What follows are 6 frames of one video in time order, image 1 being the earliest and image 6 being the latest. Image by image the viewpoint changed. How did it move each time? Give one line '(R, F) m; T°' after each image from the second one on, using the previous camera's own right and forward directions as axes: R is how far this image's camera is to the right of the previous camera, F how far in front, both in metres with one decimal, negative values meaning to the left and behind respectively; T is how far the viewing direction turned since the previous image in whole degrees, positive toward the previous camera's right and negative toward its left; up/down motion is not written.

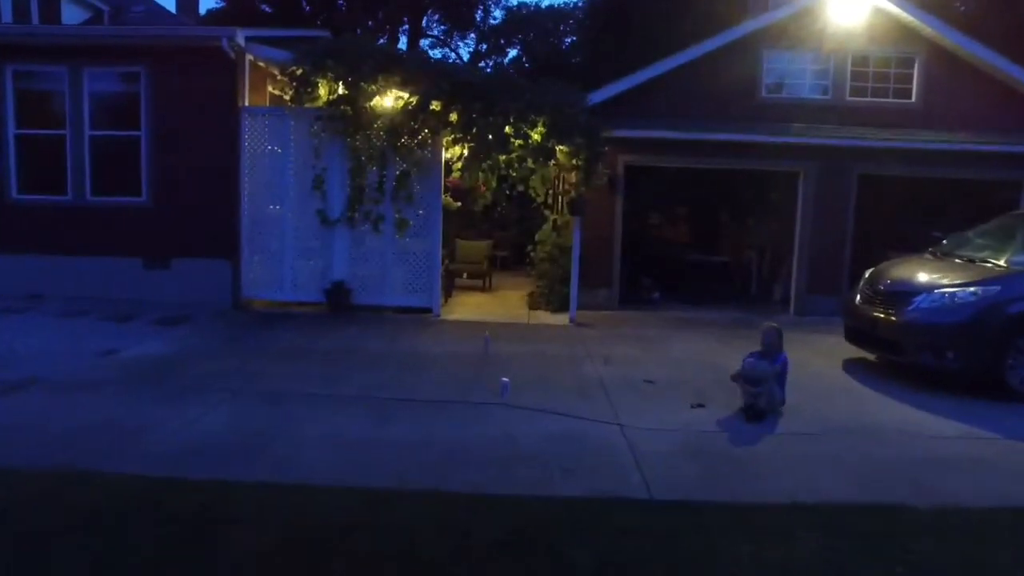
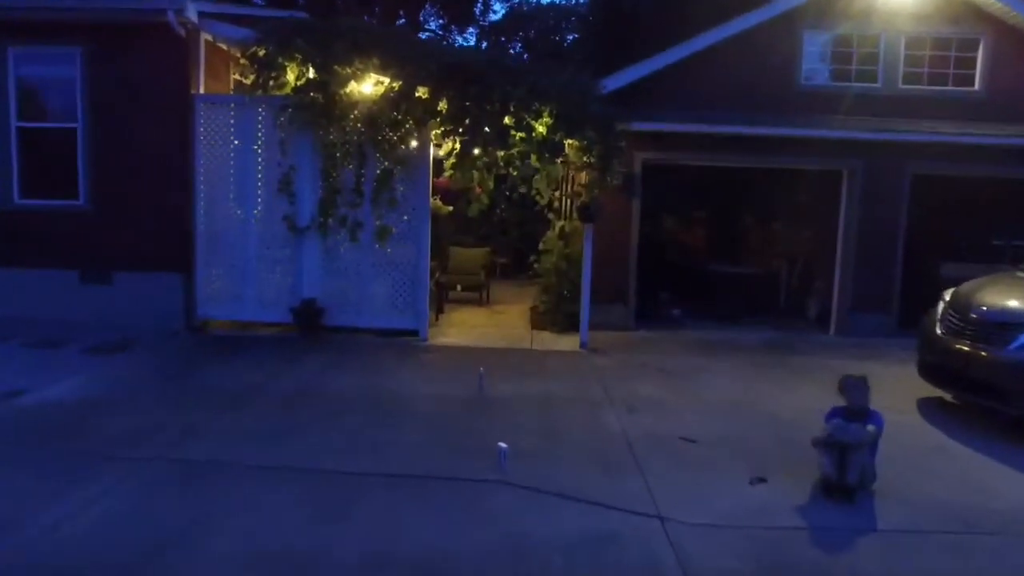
(0.0, +1.8) m; 0°
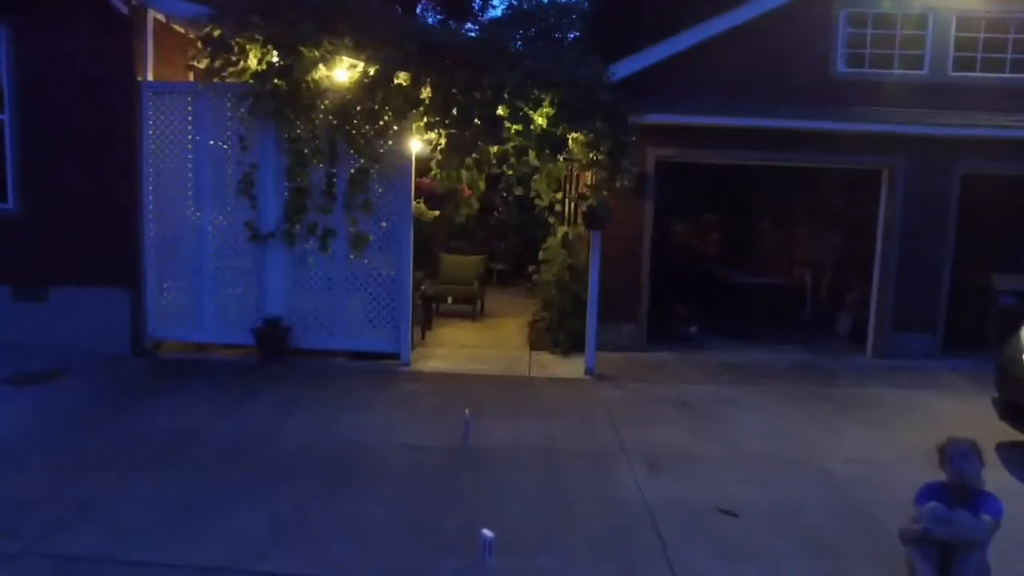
(+0.1, +1.4) m; 0°
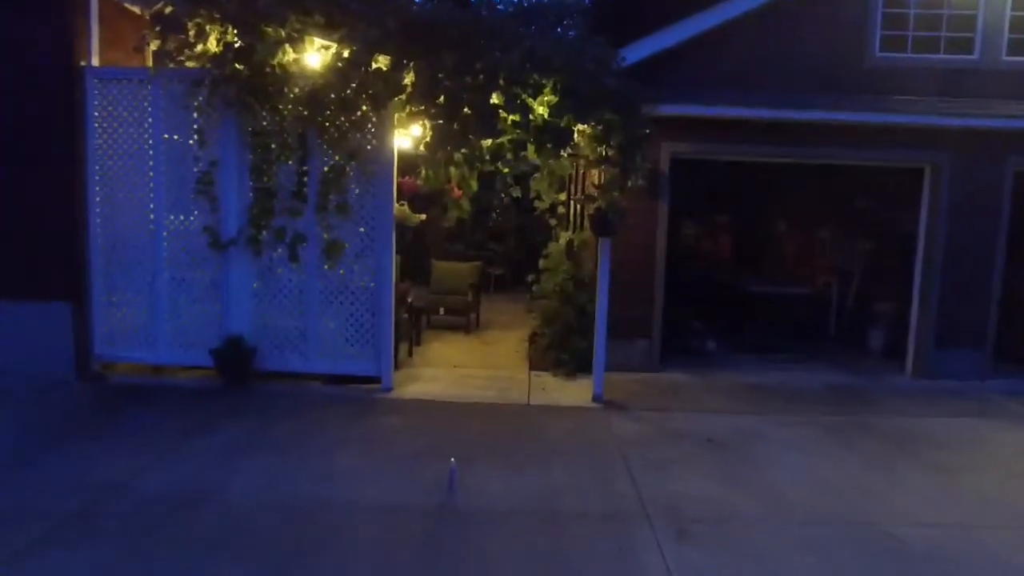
(+0.1, +1.2) m; 0°
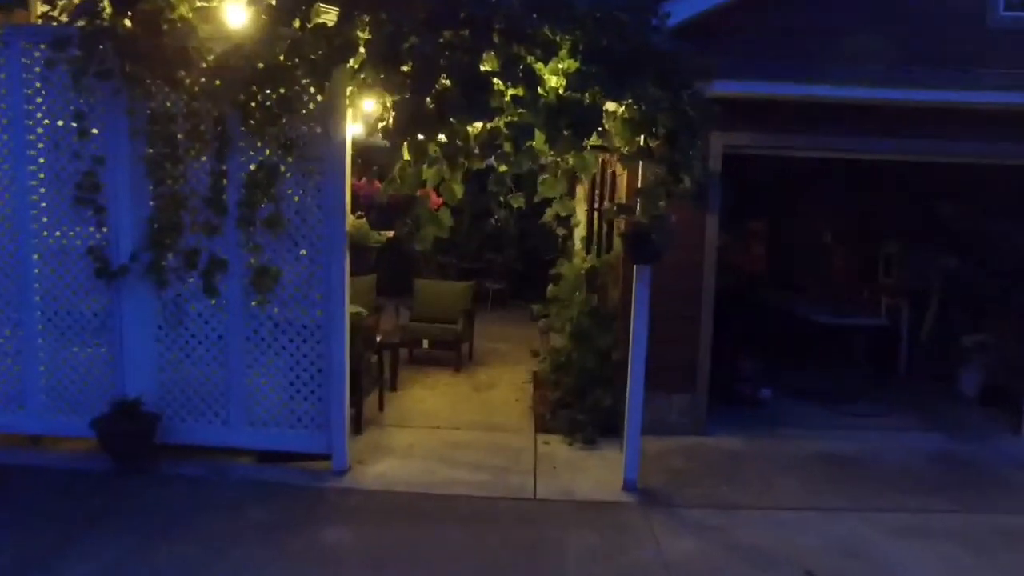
(0.0, +2.3) m; 0°
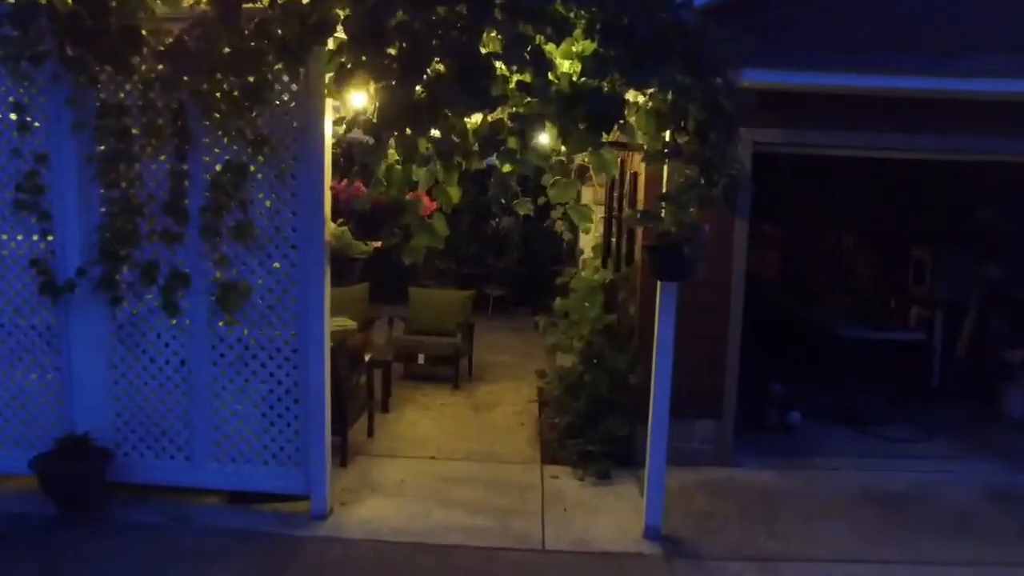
(0.0, +0.8) m; 0°
